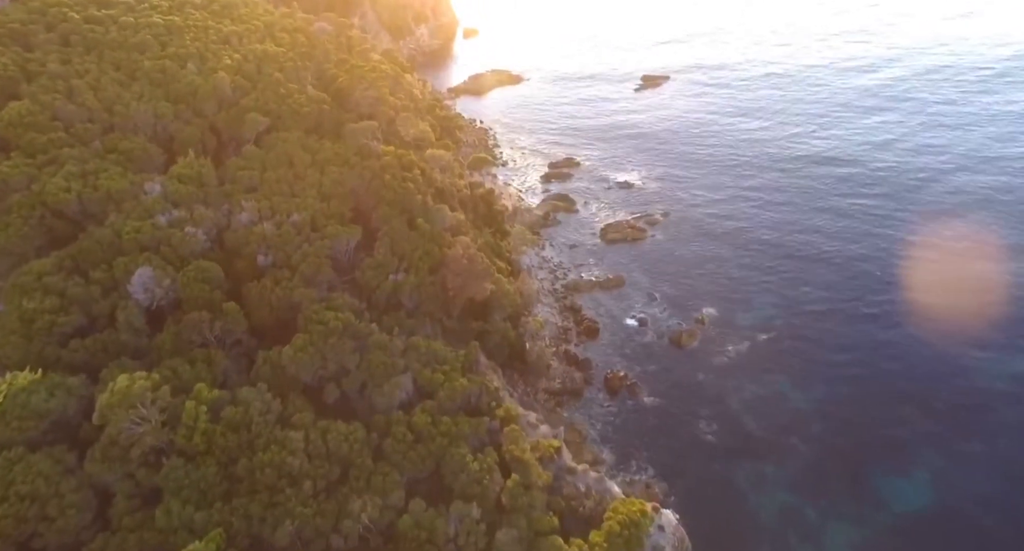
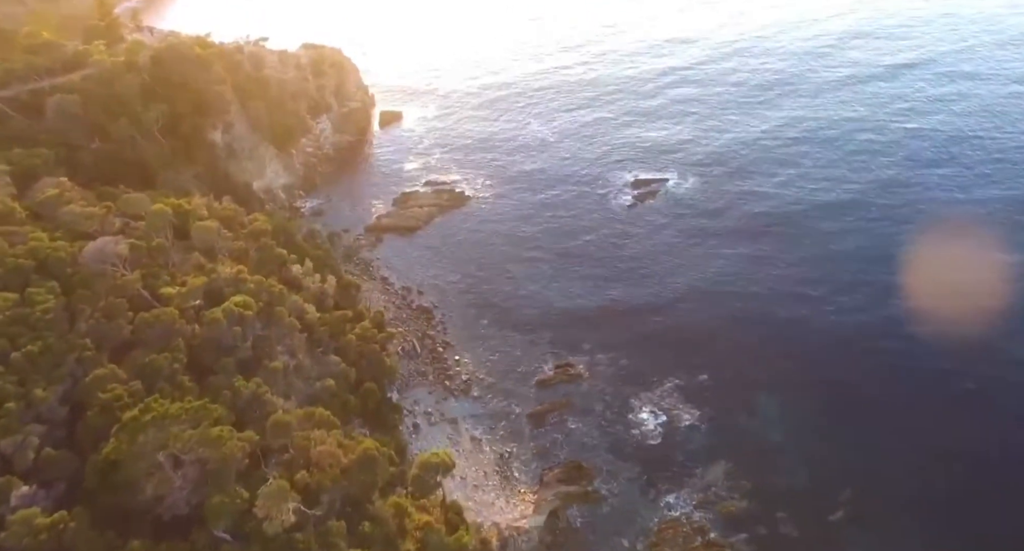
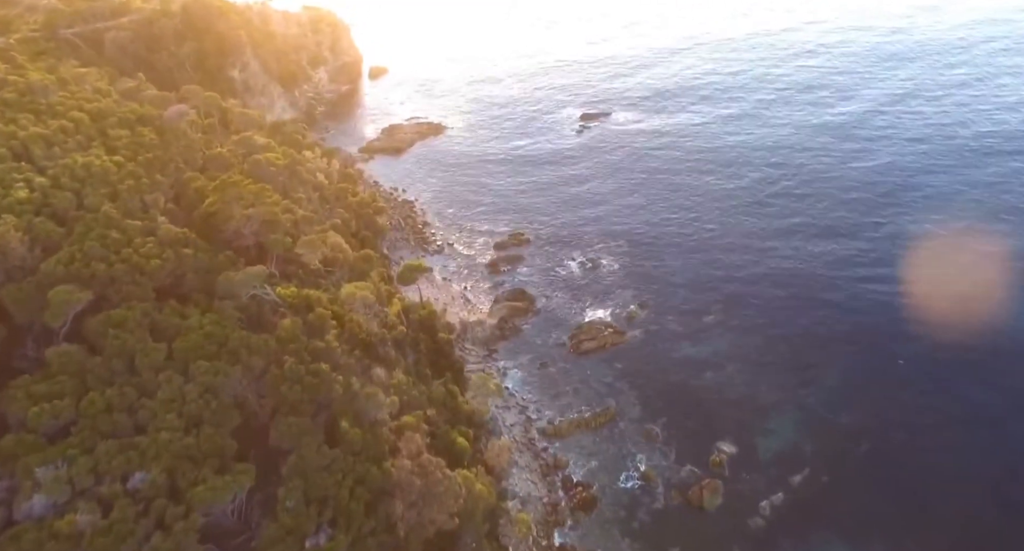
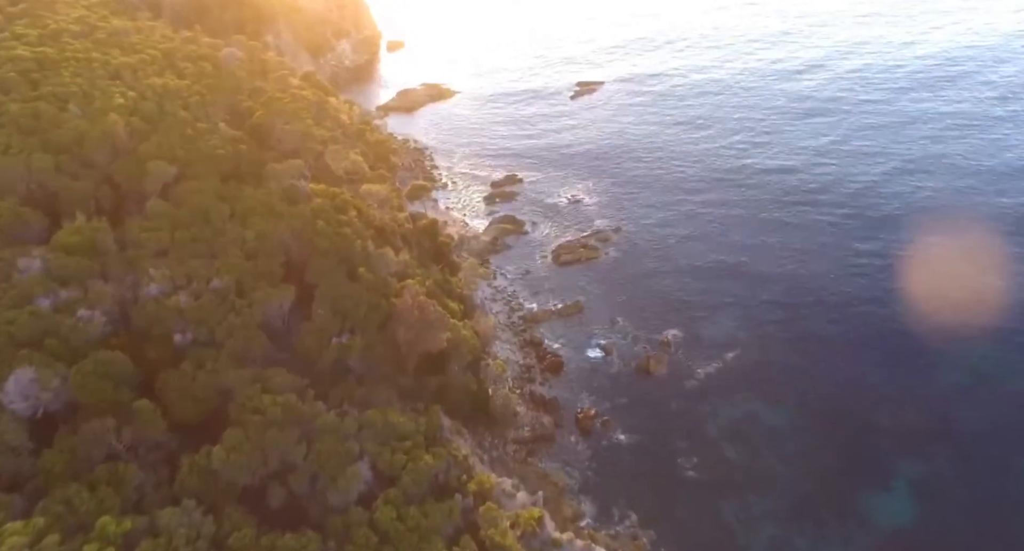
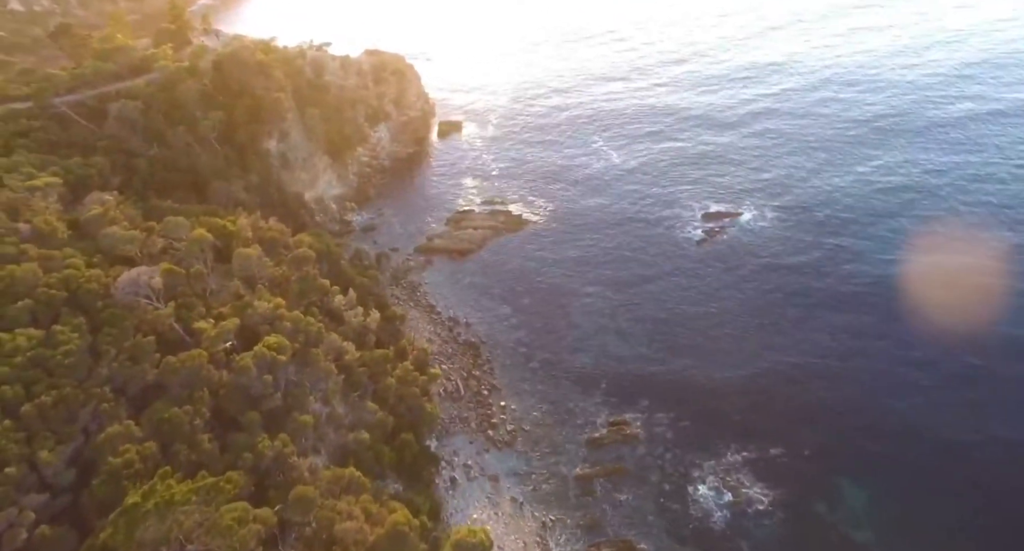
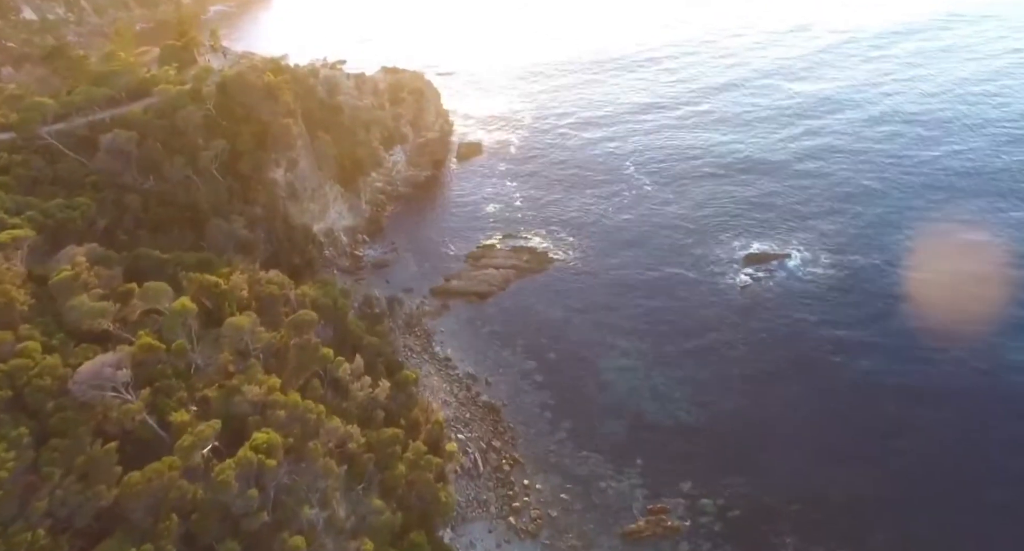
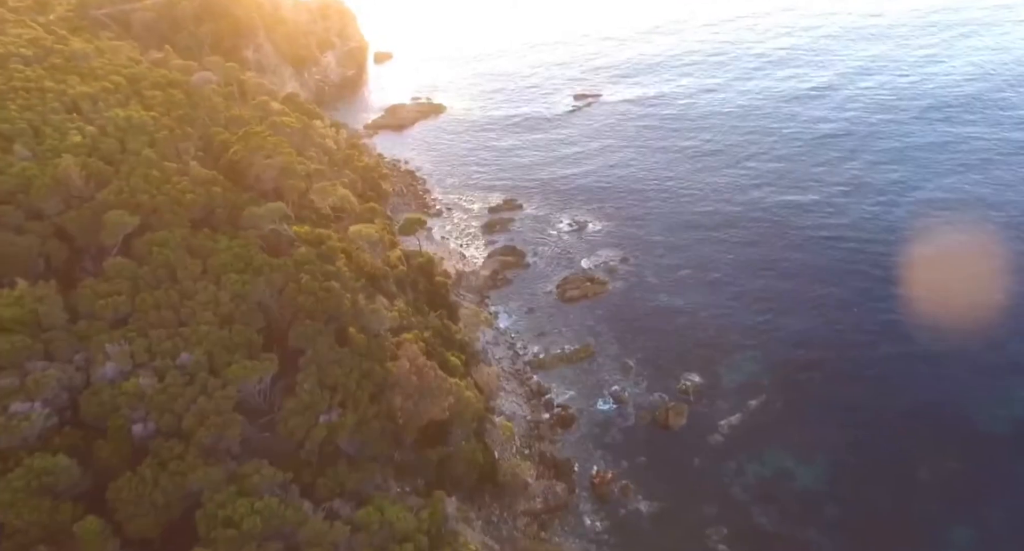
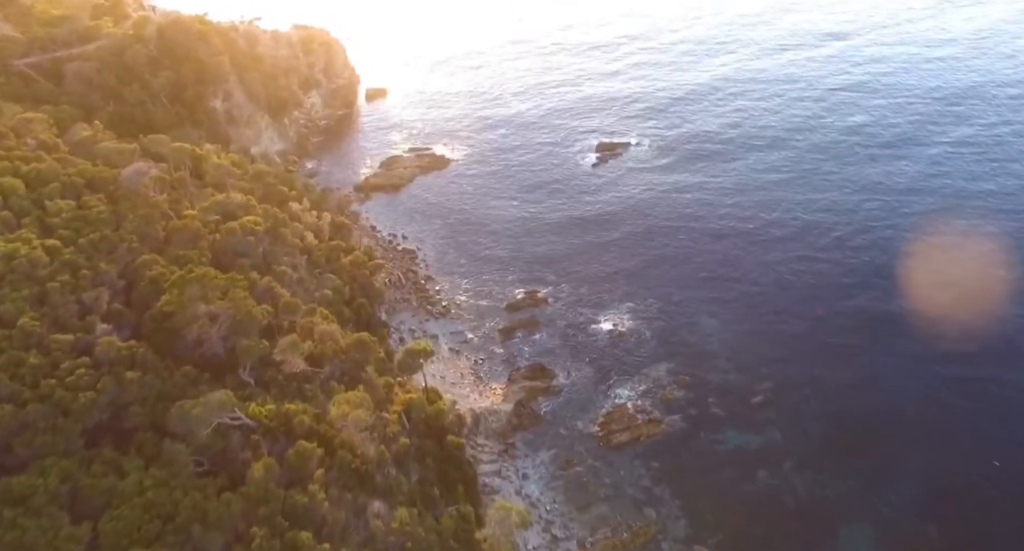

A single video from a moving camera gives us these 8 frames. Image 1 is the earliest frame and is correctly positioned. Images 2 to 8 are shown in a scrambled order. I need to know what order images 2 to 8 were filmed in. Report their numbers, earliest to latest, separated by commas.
4, 7, 3, 8, 2, 5, 6
